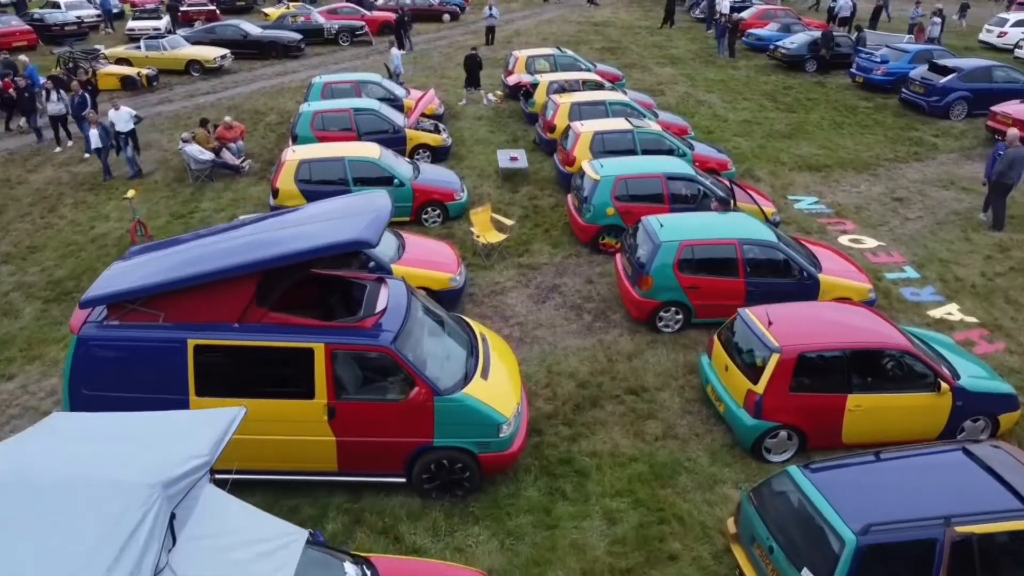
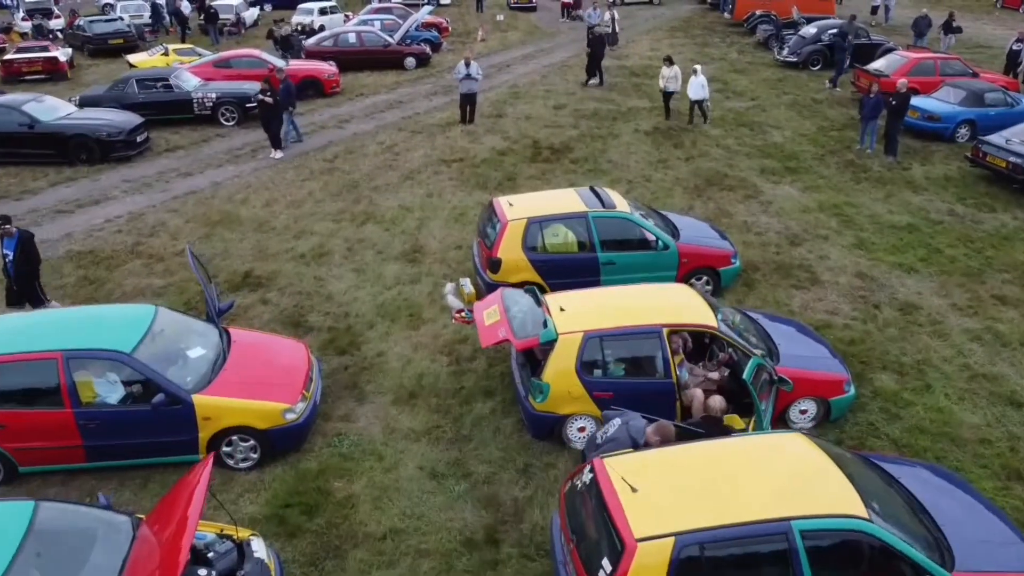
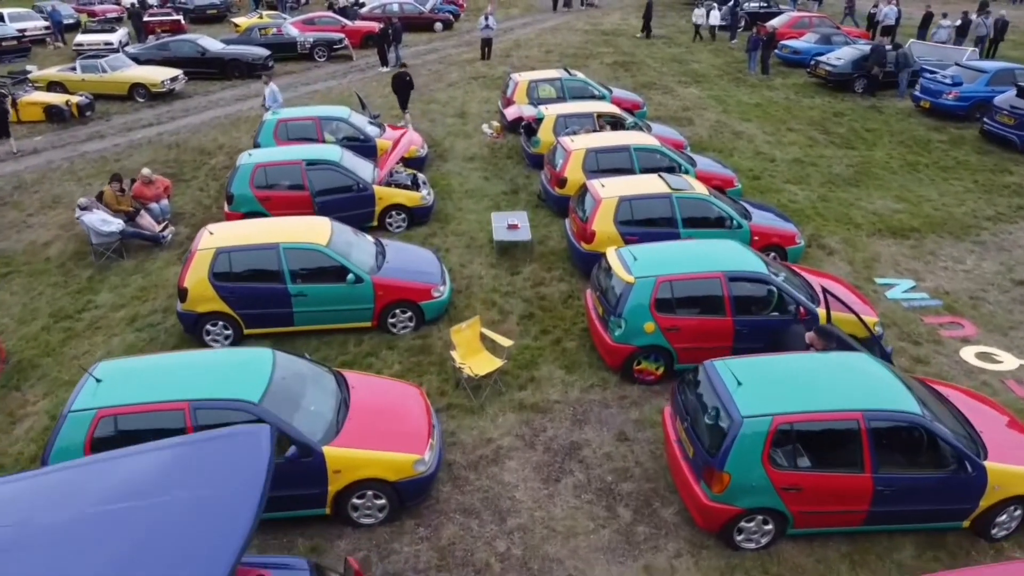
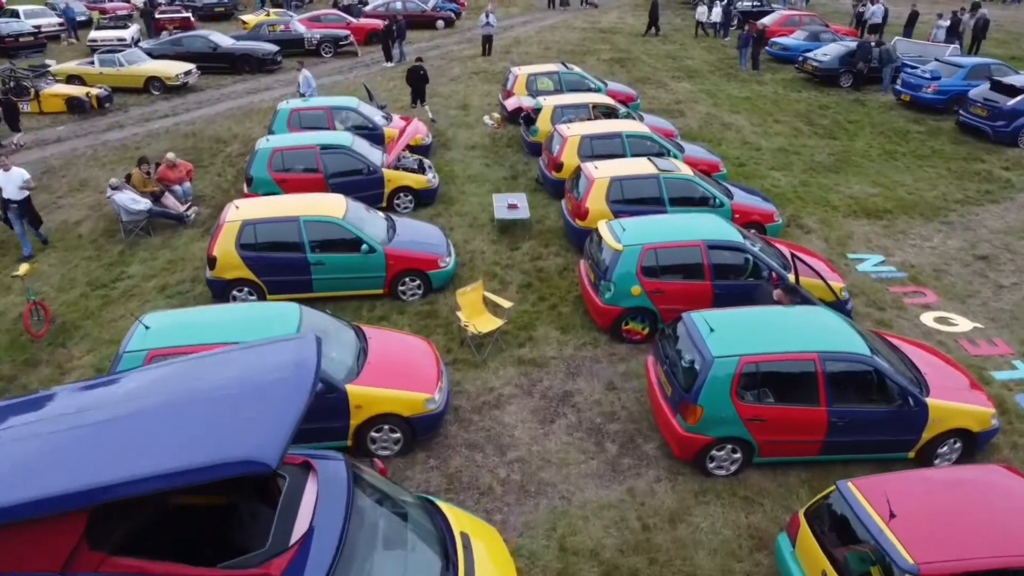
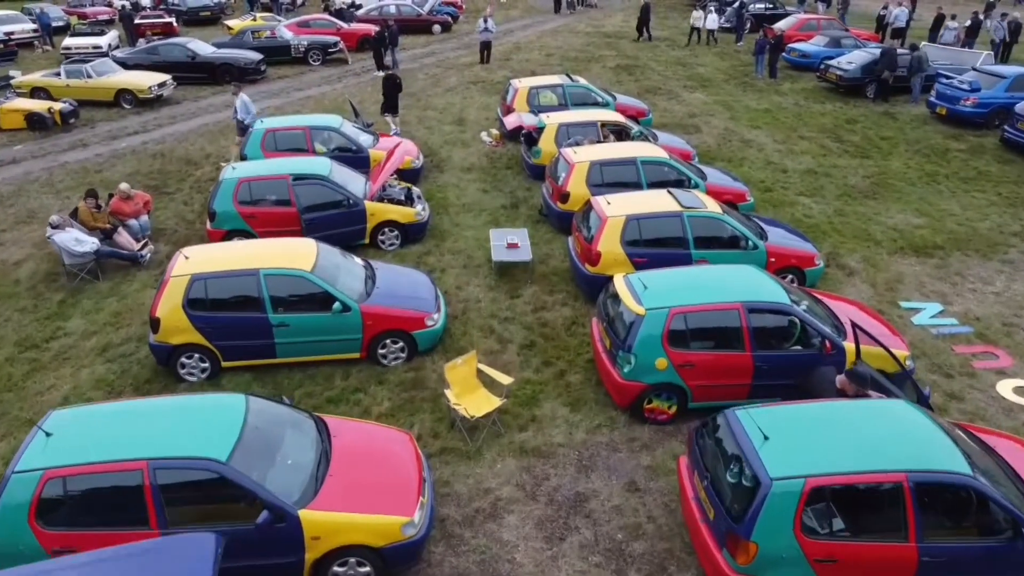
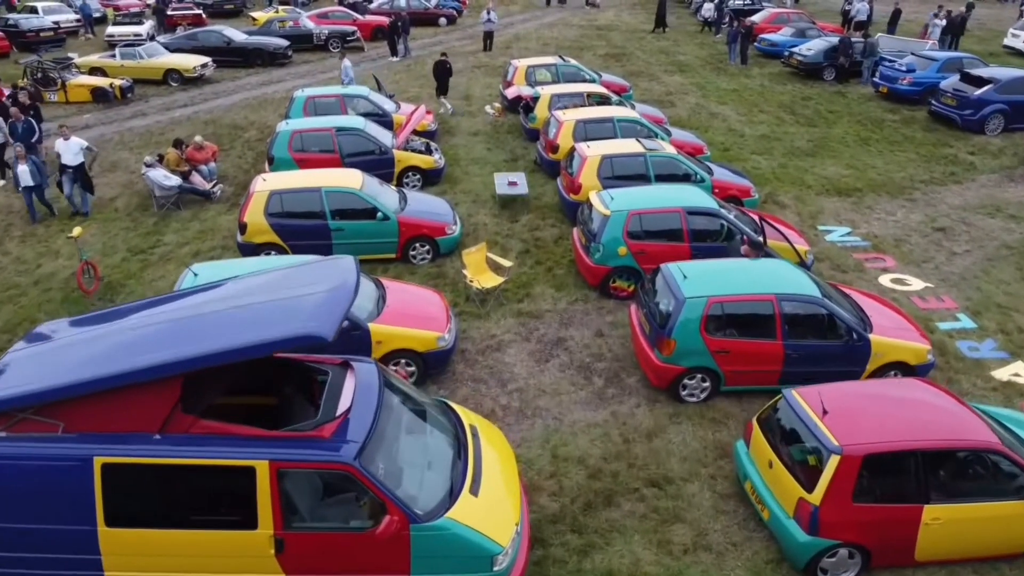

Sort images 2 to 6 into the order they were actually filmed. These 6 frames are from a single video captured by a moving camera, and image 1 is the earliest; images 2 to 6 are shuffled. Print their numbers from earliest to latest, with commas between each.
6, 4, 3, 5, 2
